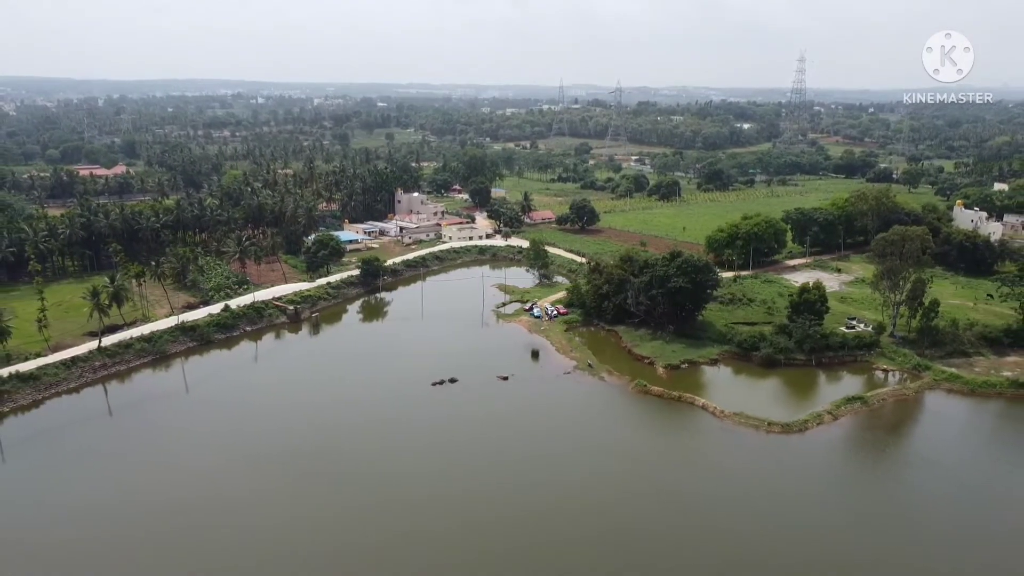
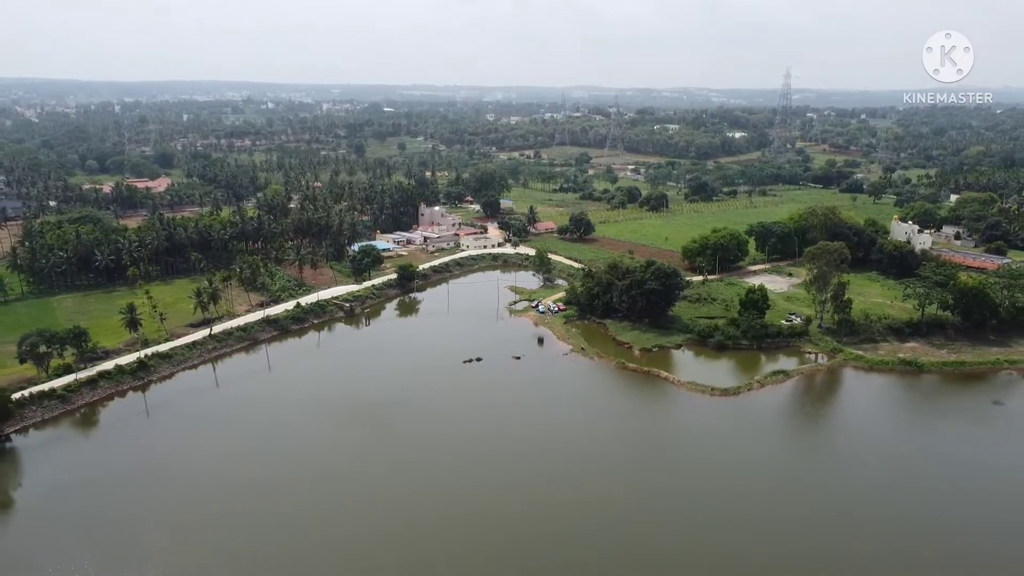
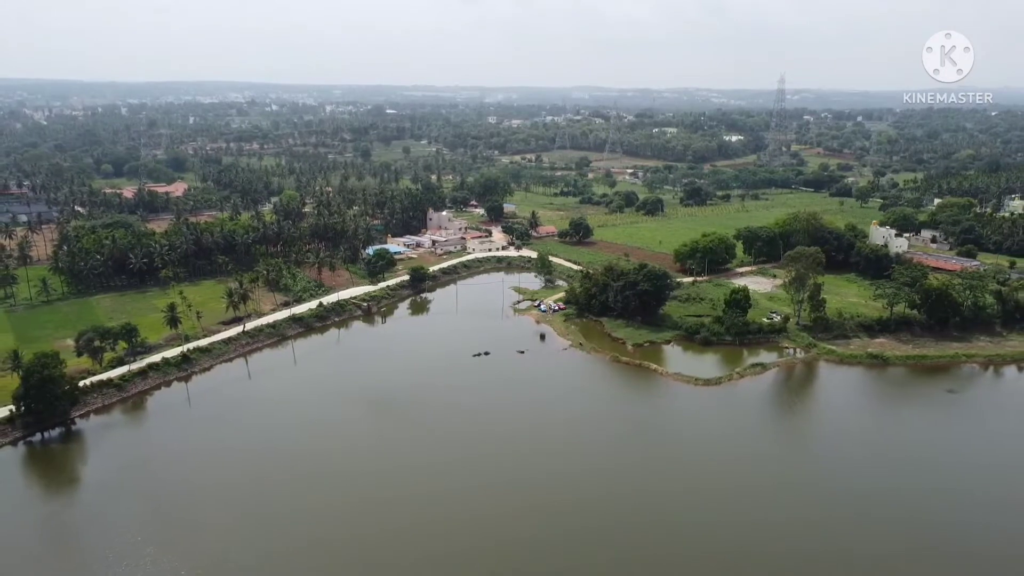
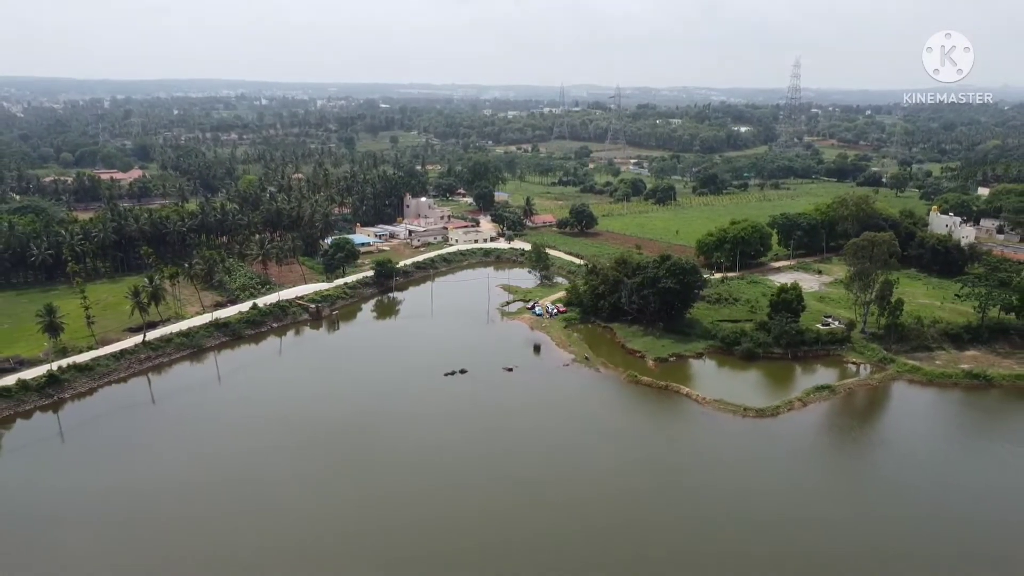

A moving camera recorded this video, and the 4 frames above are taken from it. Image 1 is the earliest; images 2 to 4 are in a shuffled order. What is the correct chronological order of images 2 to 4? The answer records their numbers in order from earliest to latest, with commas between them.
4, 2, 3
